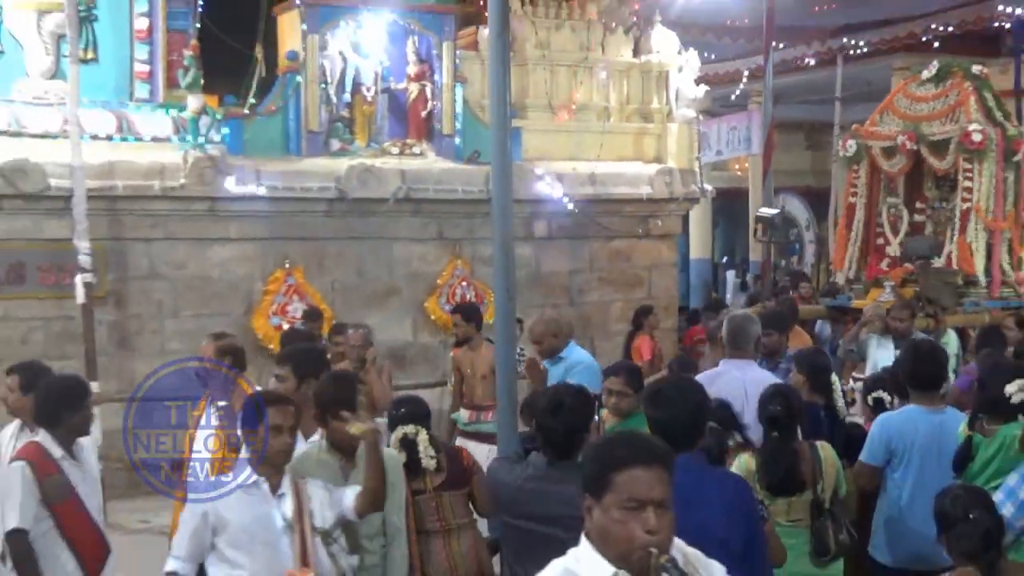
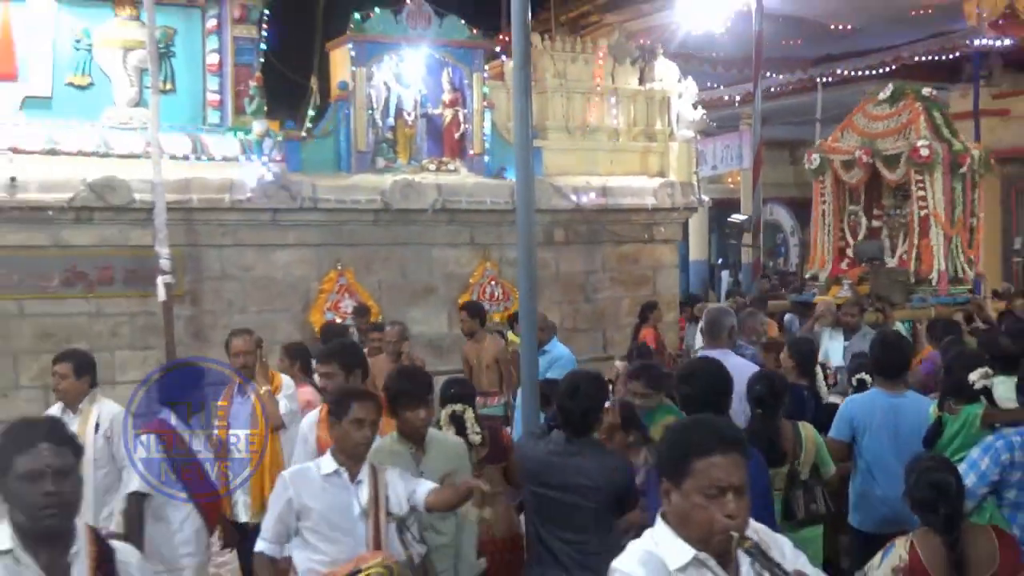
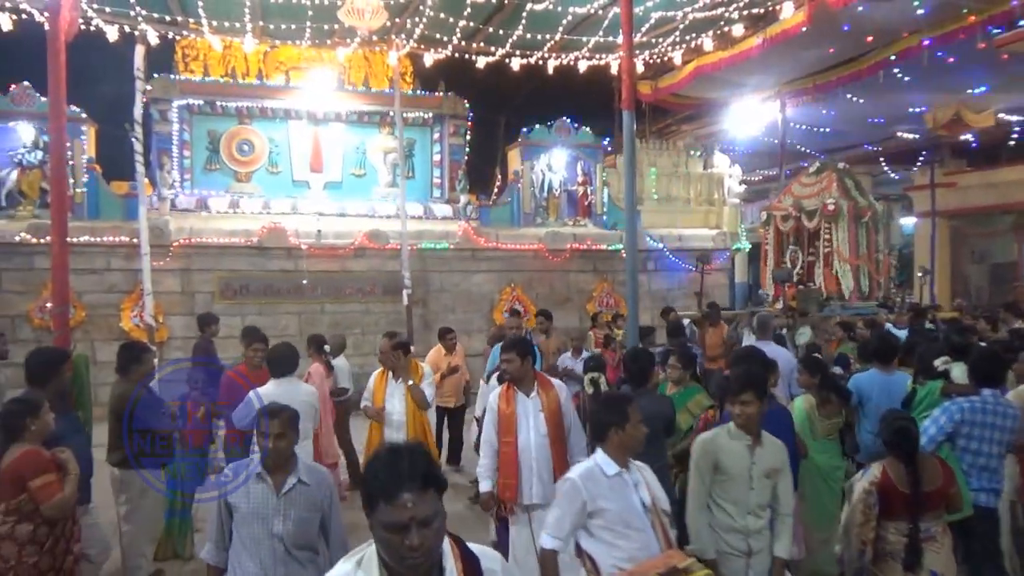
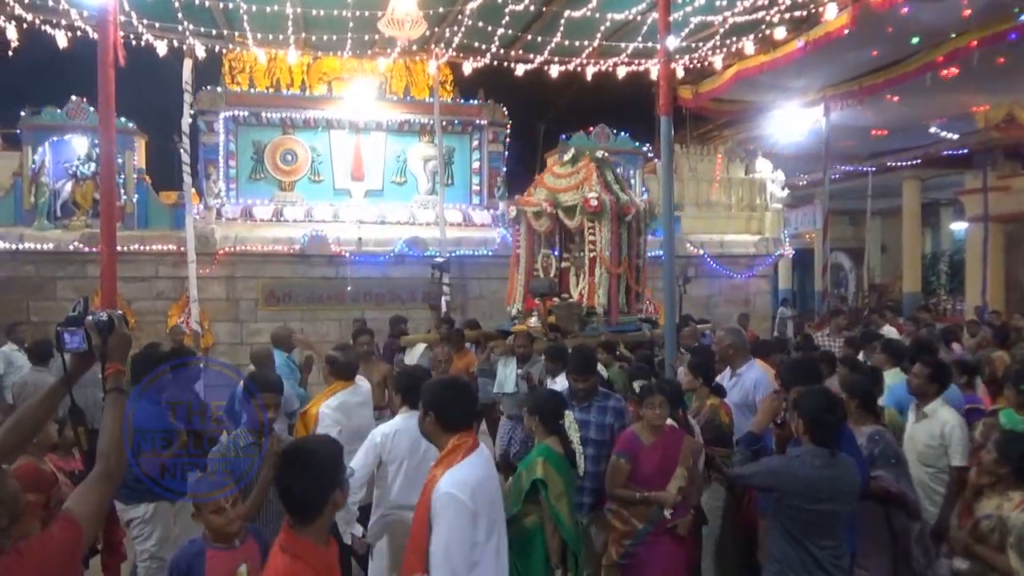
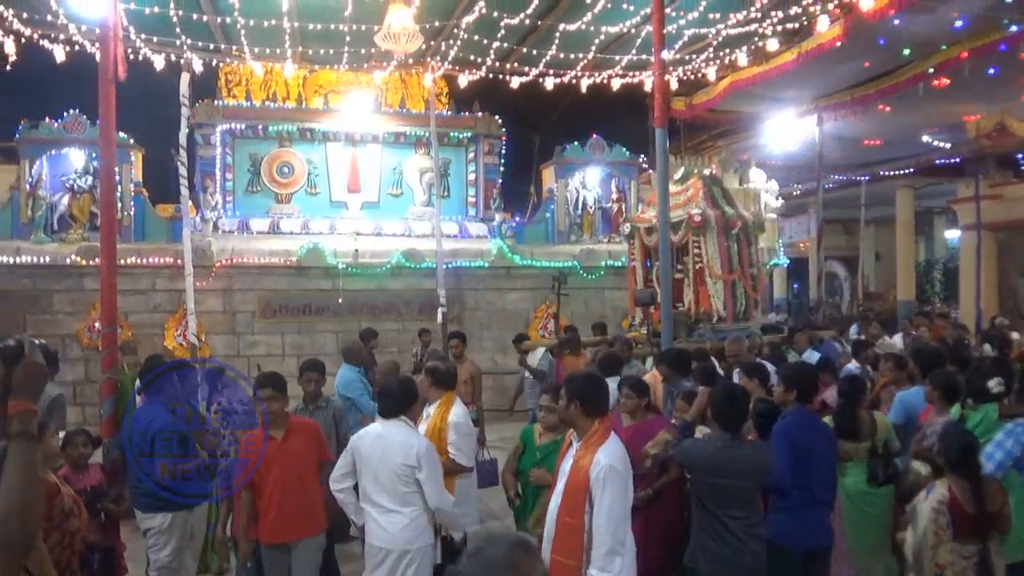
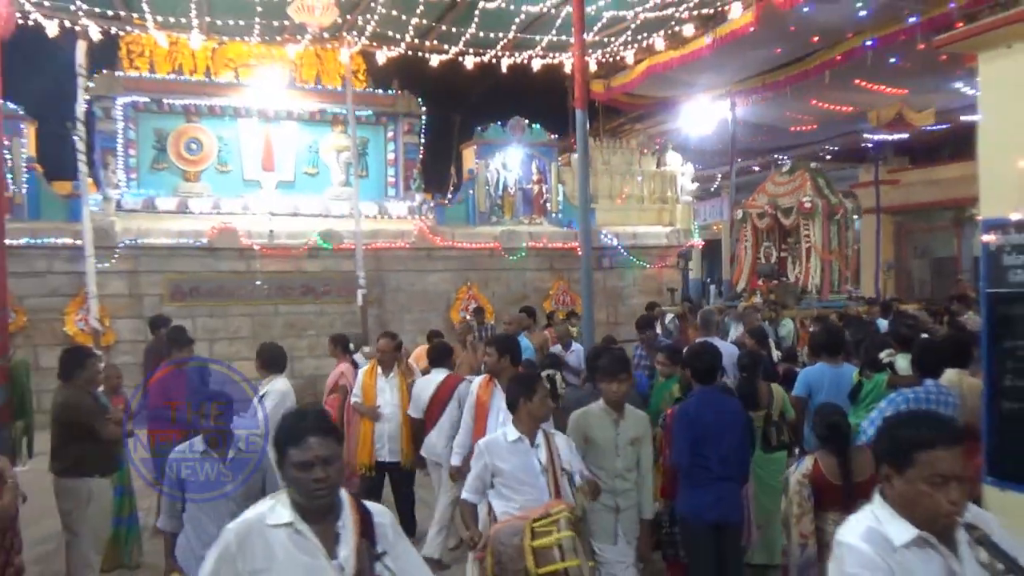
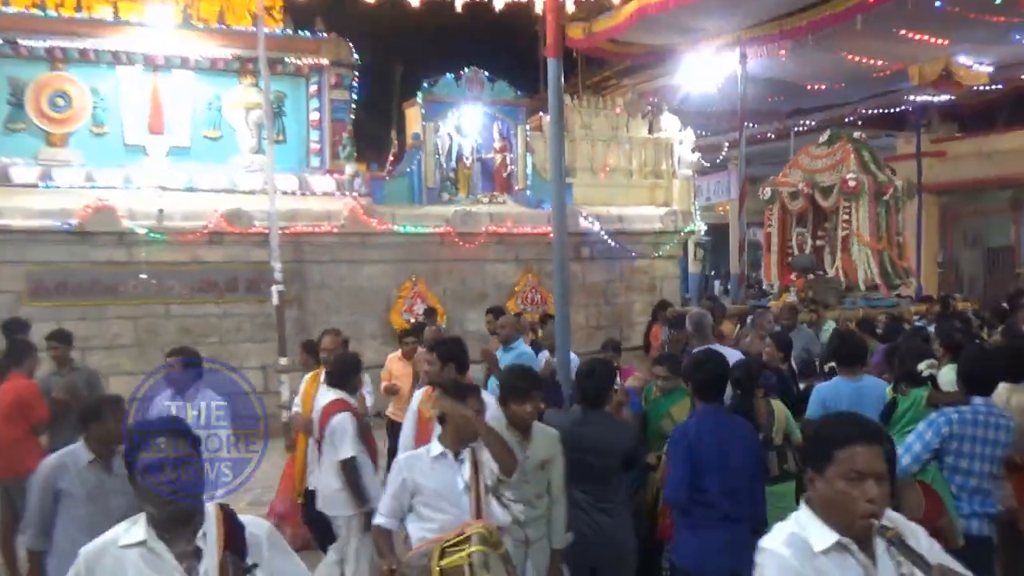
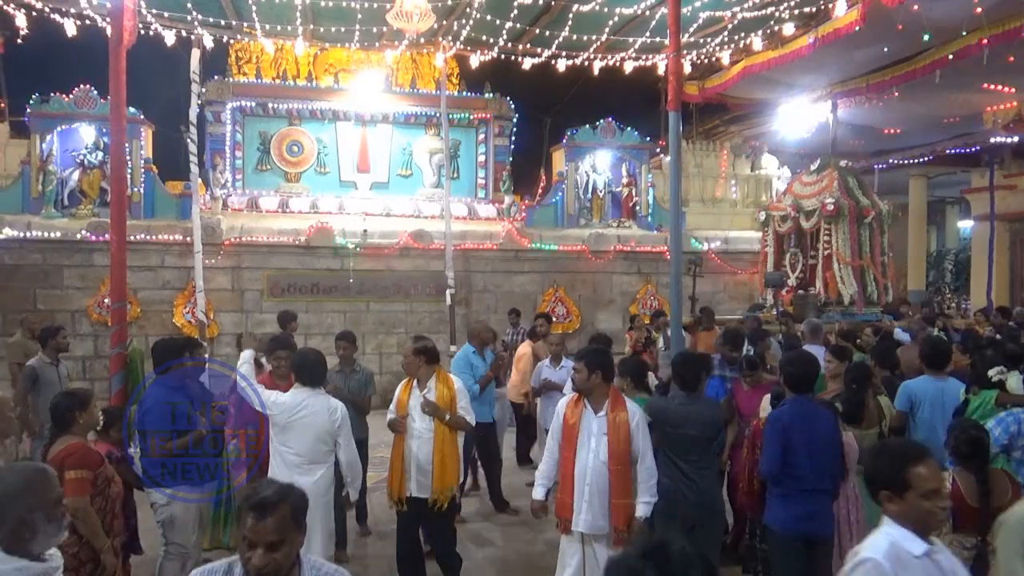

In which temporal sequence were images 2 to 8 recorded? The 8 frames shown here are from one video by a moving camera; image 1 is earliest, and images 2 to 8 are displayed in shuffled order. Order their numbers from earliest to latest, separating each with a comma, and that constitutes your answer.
2, 7, 6, 3, 8, 5, 4
